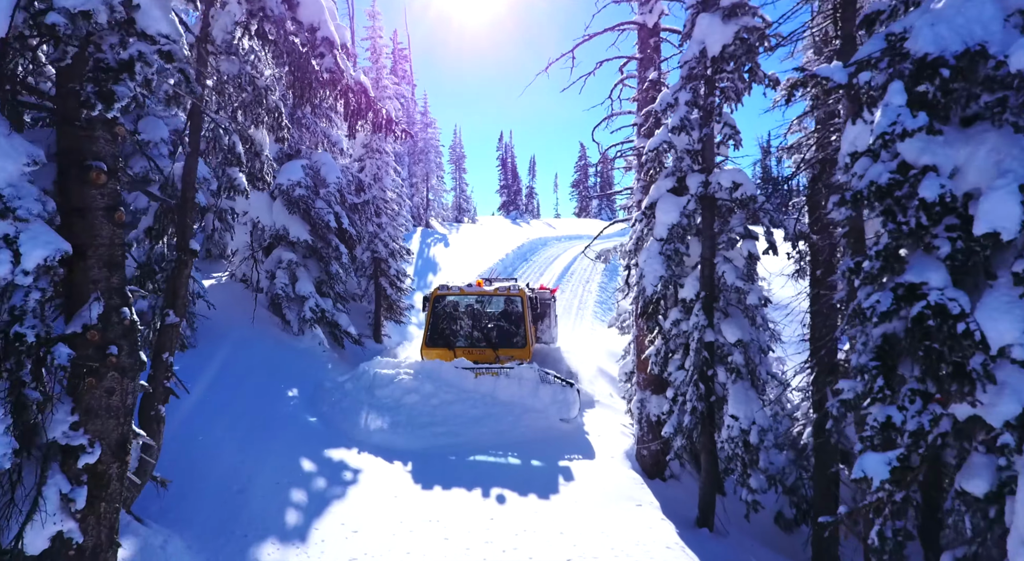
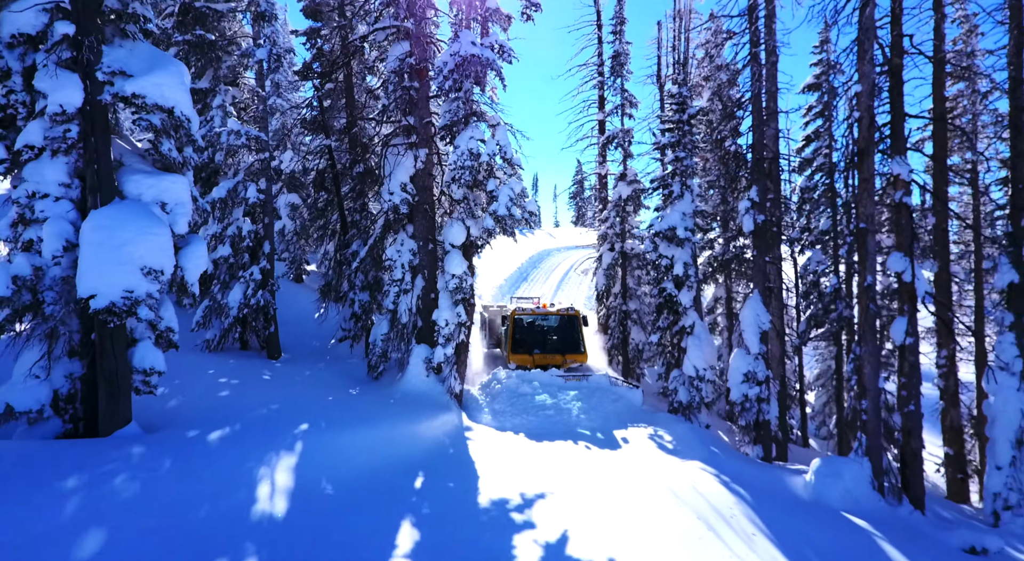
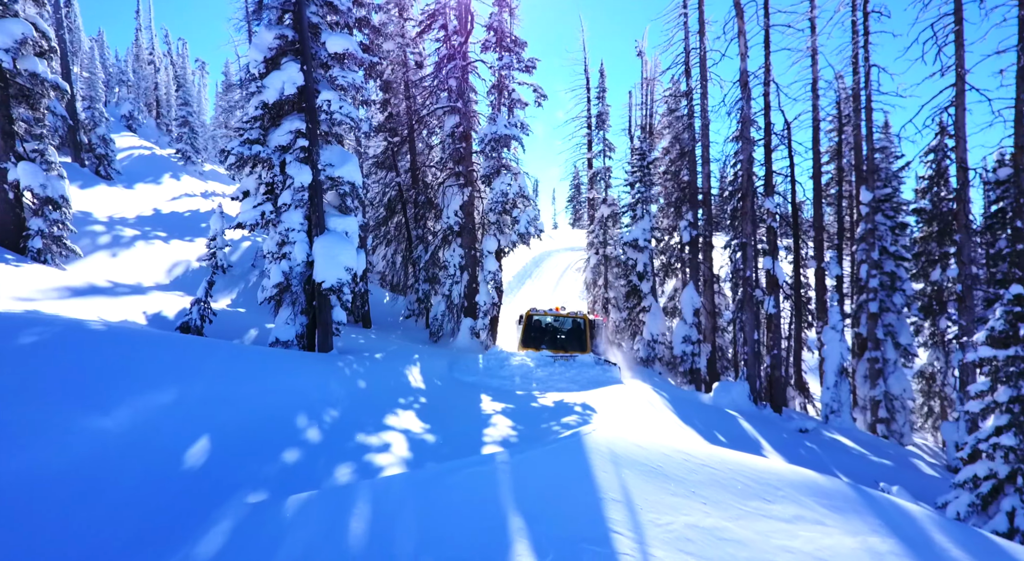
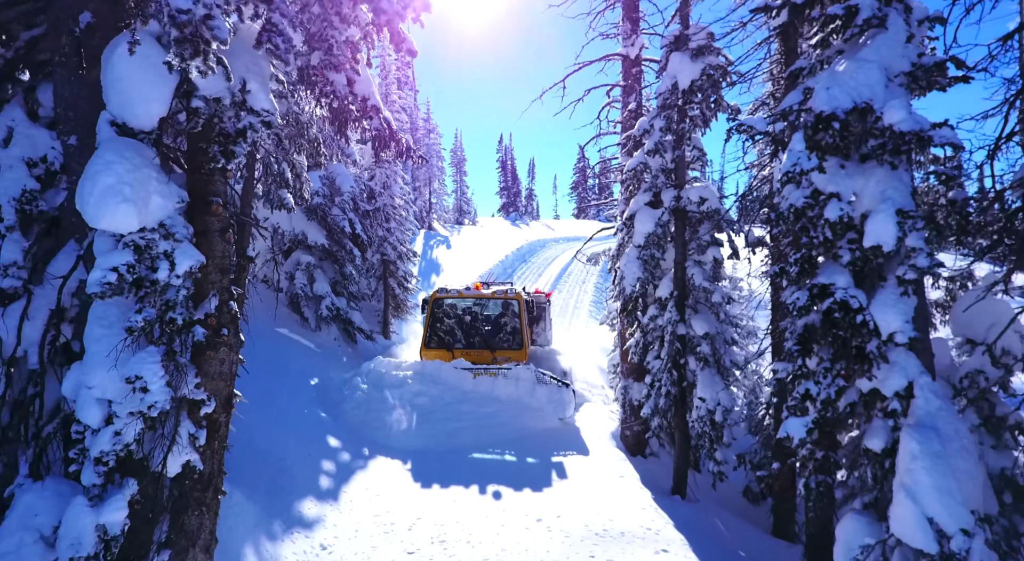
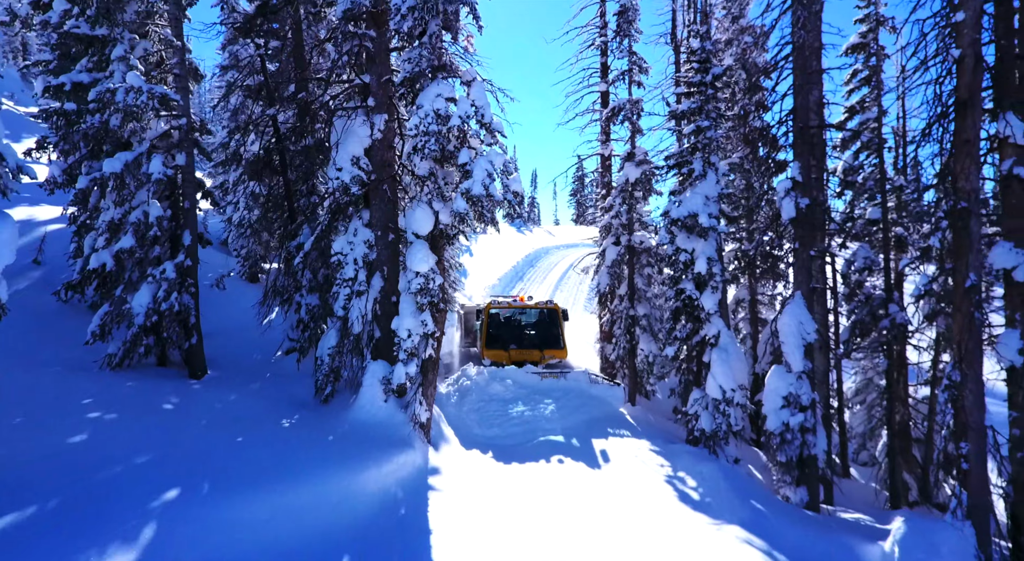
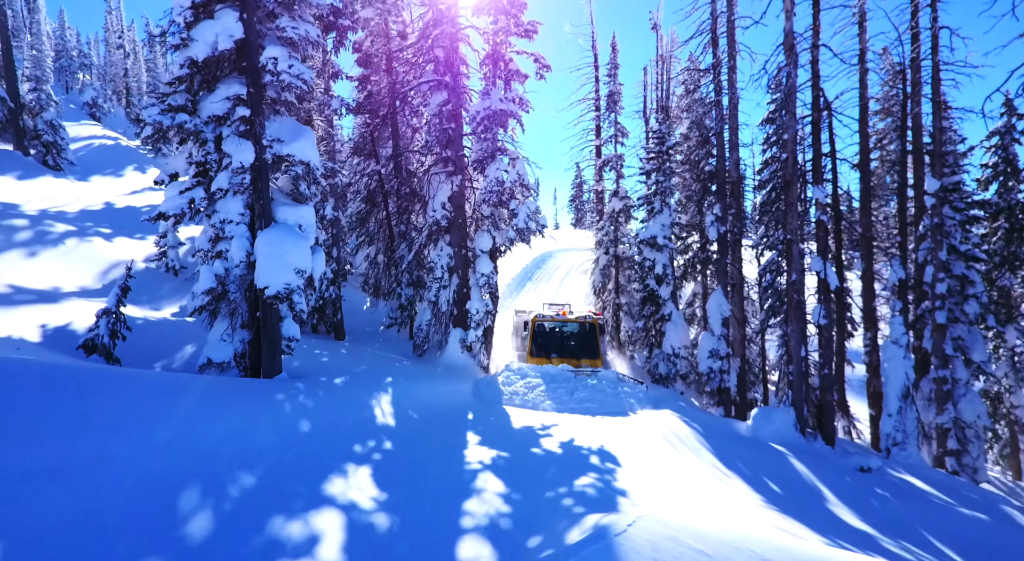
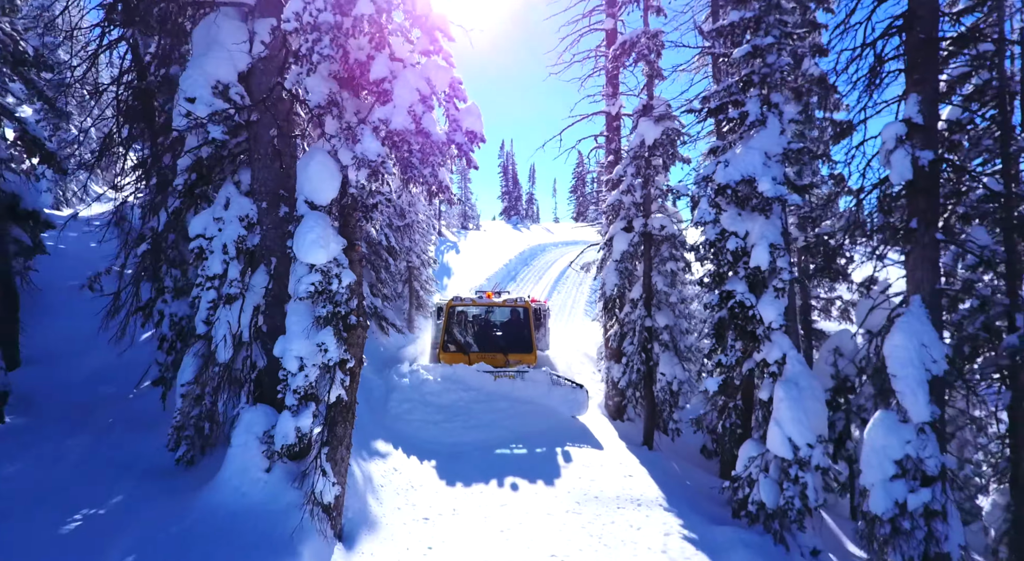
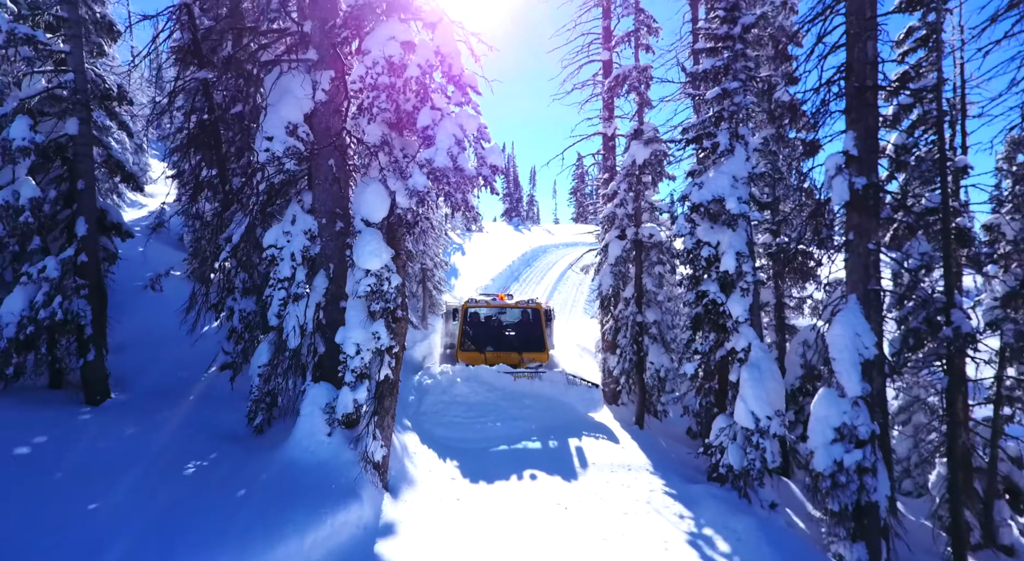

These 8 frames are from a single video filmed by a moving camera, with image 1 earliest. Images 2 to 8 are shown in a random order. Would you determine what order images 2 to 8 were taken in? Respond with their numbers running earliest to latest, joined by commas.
4, 7, 8, 5, 2, 6, 3
